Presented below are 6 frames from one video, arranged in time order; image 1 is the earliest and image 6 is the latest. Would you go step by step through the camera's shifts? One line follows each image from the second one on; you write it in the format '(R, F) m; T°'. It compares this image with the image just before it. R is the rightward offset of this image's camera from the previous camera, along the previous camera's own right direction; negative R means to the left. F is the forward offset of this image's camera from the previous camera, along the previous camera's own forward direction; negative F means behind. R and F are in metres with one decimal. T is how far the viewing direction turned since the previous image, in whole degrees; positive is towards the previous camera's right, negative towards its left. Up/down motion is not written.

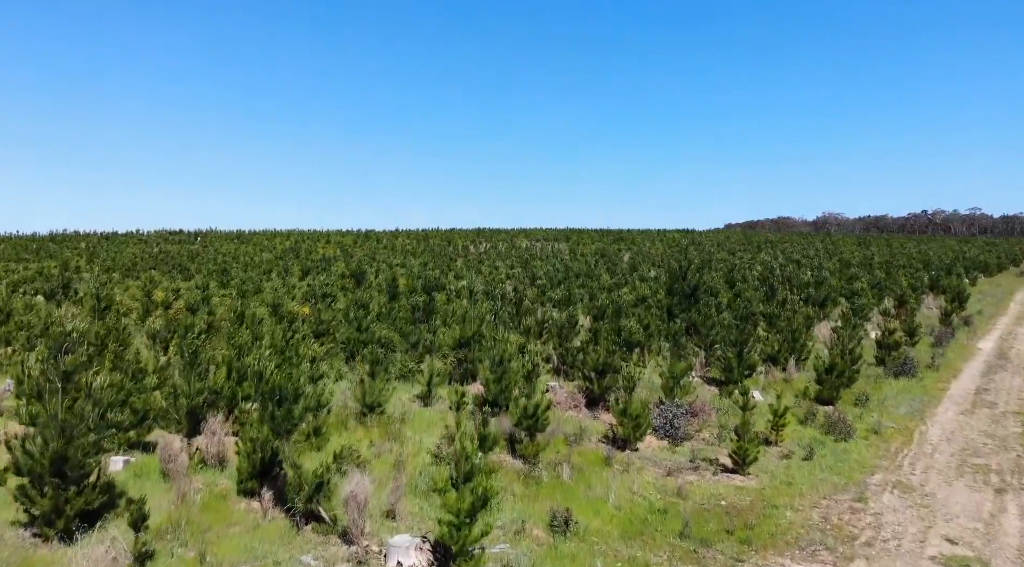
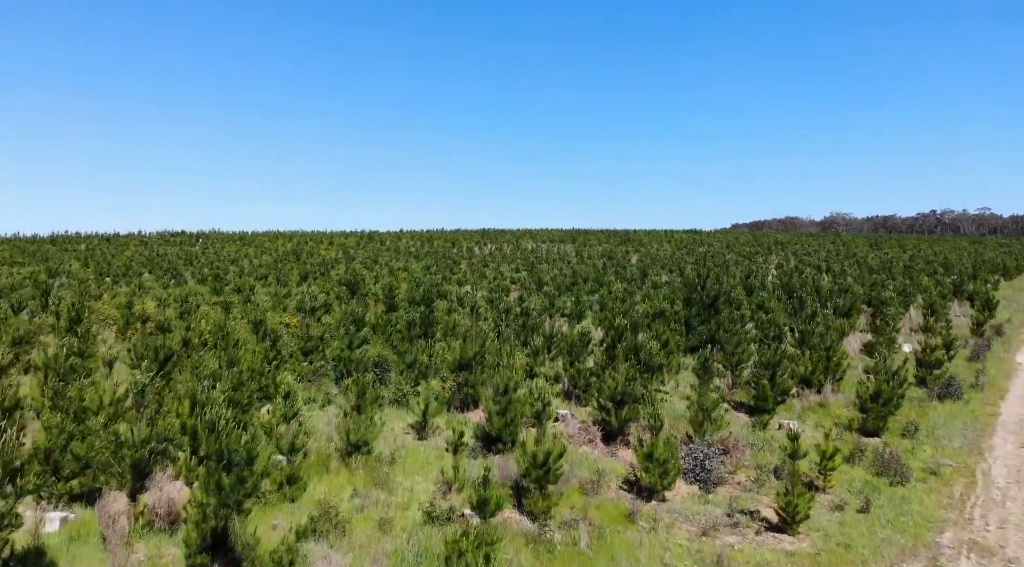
(0.0, +1.5) m; 0°
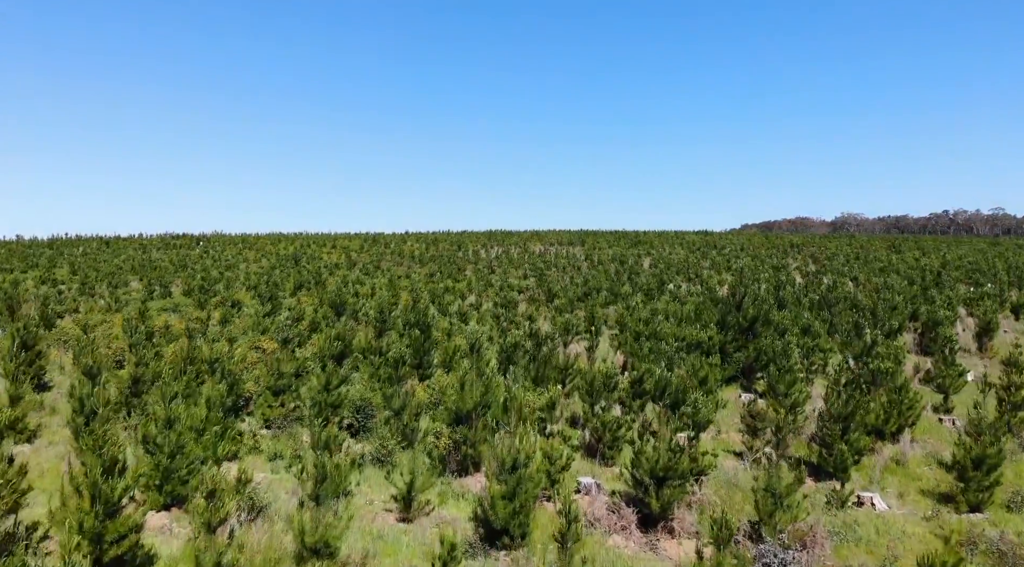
(0.0, +2.6) m; -1°
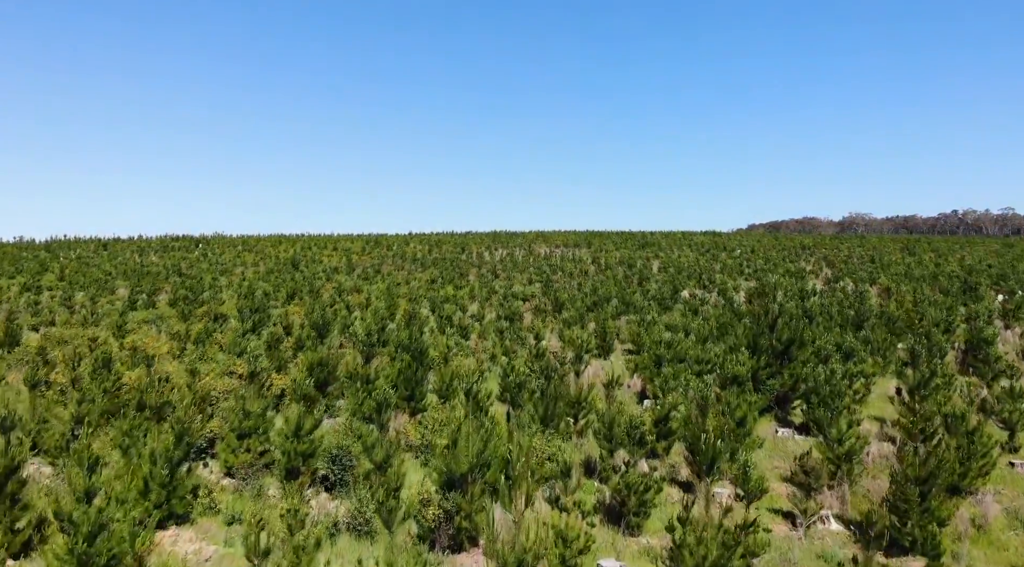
(0.0, +2.0) m; 0°
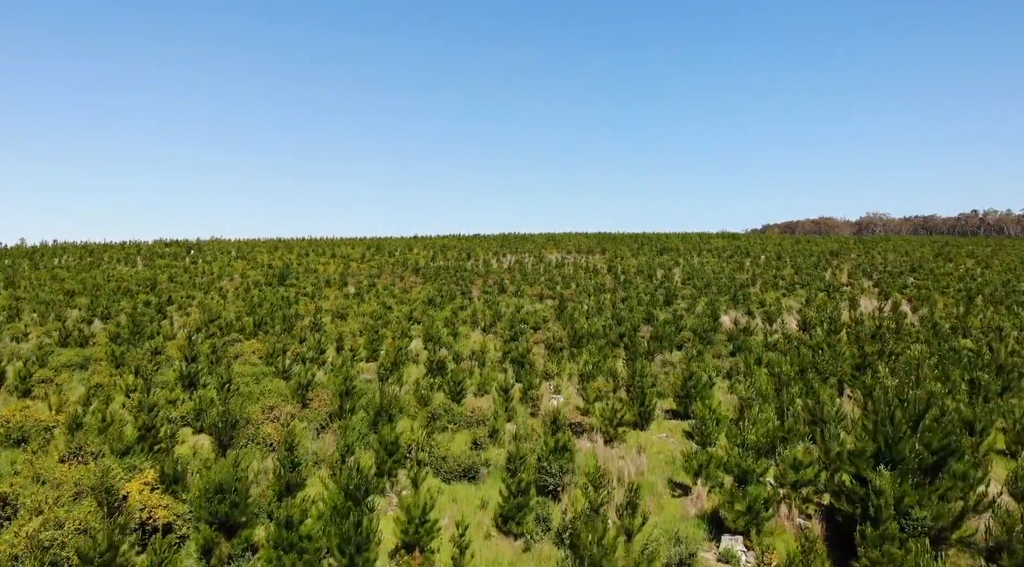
(0.0, +5.5) m; -1°
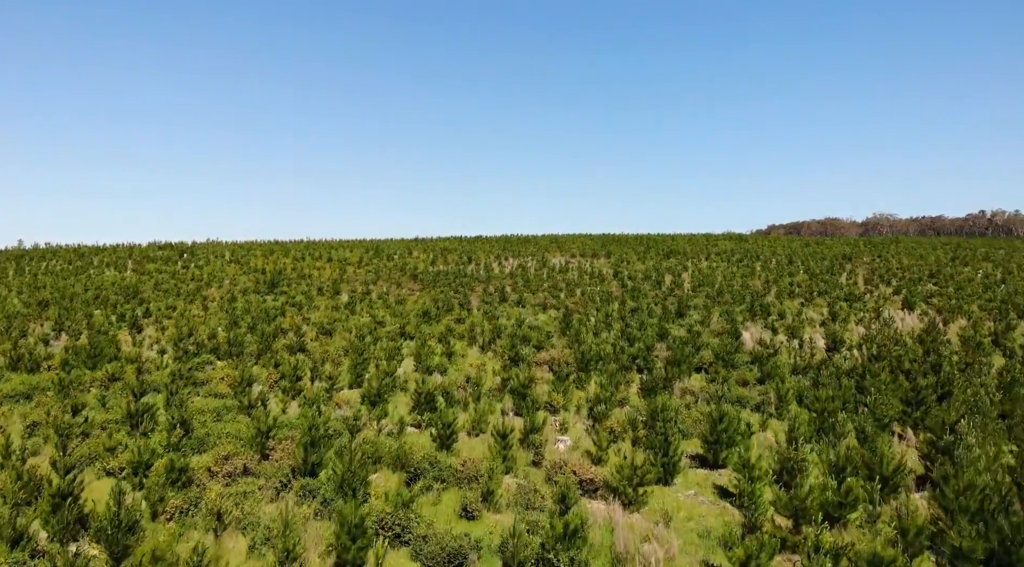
(+0.1, +2.7) m; 0°
